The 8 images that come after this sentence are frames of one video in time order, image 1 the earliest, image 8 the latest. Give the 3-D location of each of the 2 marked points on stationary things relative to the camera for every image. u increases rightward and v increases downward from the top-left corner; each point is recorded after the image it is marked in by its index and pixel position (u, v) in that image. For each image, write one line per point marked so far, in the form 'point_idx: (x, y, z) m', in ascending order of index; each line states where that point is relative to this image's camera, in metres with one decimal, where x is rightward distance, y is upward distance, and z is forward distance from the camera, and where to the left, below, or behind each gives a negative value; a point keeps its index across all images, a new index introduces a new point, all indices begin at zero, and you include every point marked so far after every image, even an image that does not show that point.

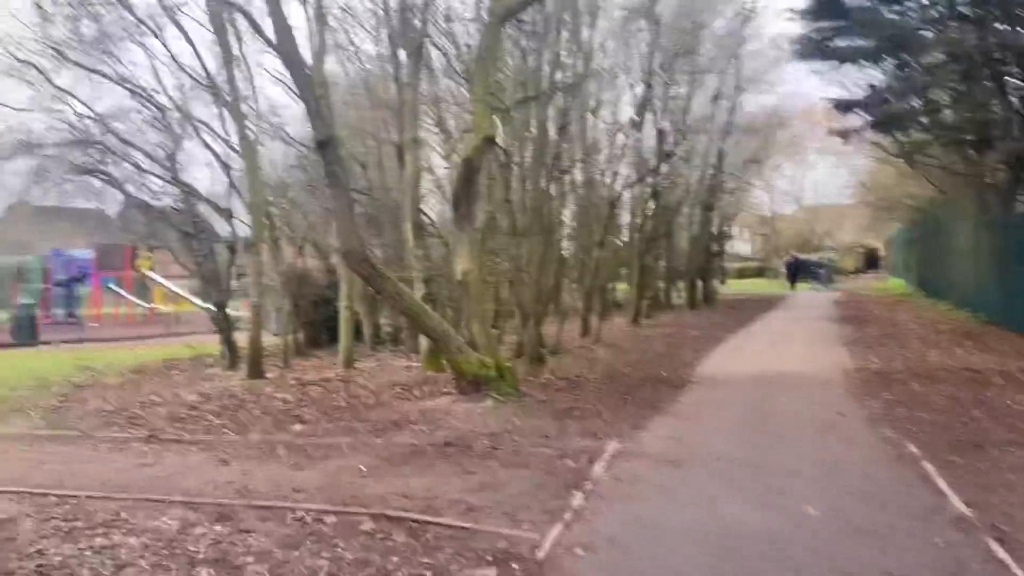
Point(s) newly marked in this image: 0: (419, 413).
0: (-0.9, -1.2, +8.0) m
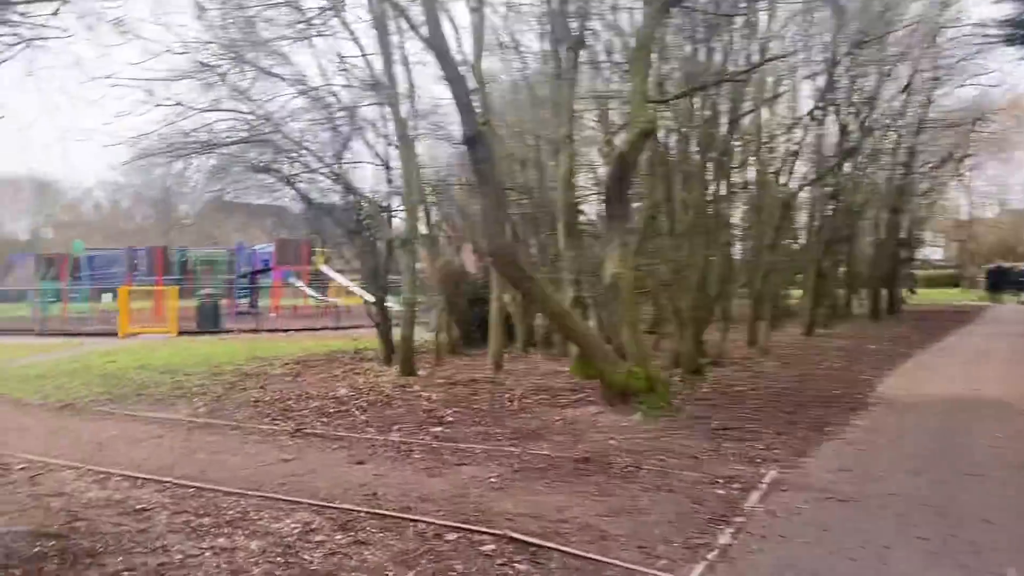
0: (+0.4, -1.2, +7.7) m
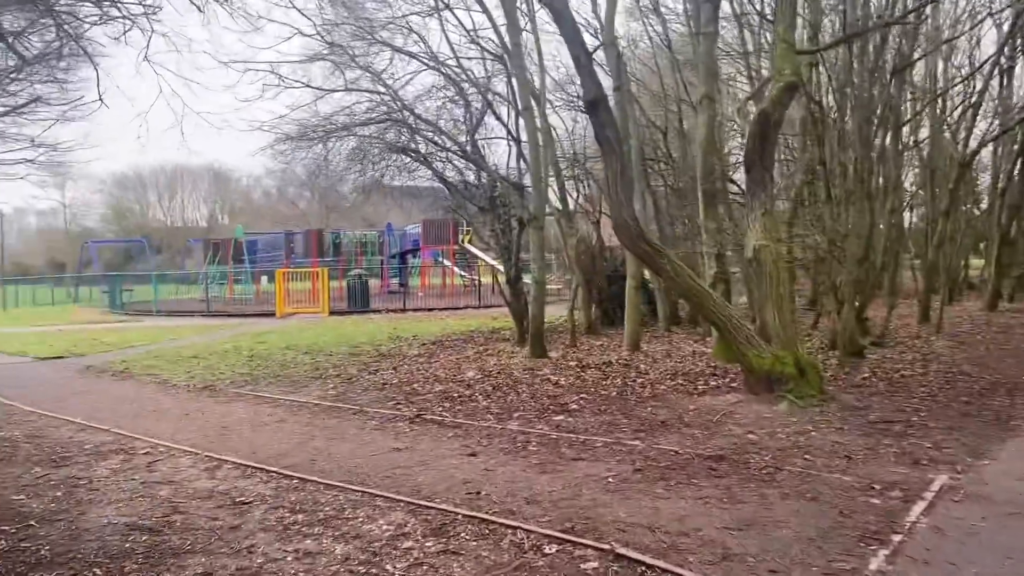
0: (+1.5, -1.0, +7.0) m
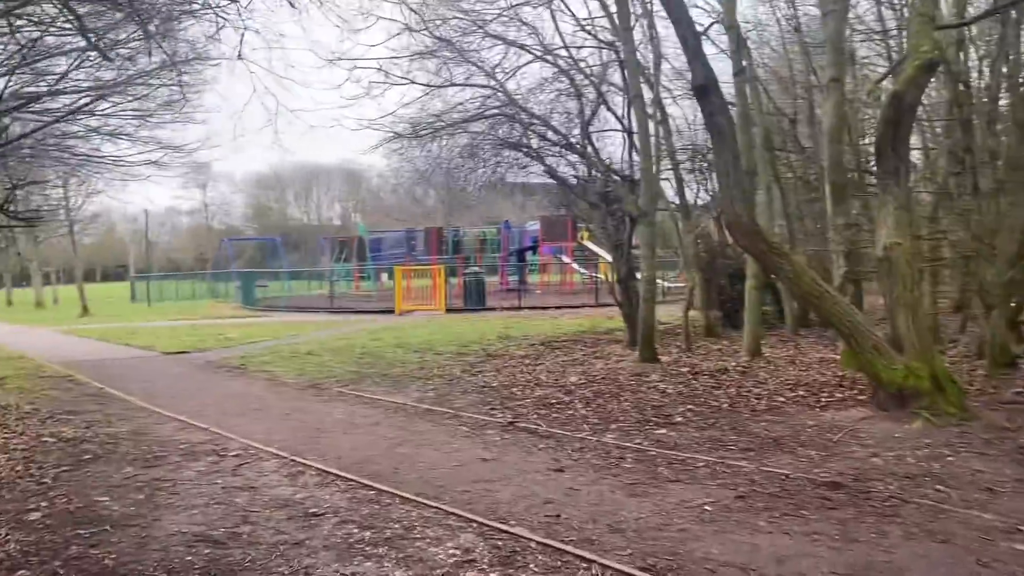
0: (+2.2, -1.0, +6.3) m
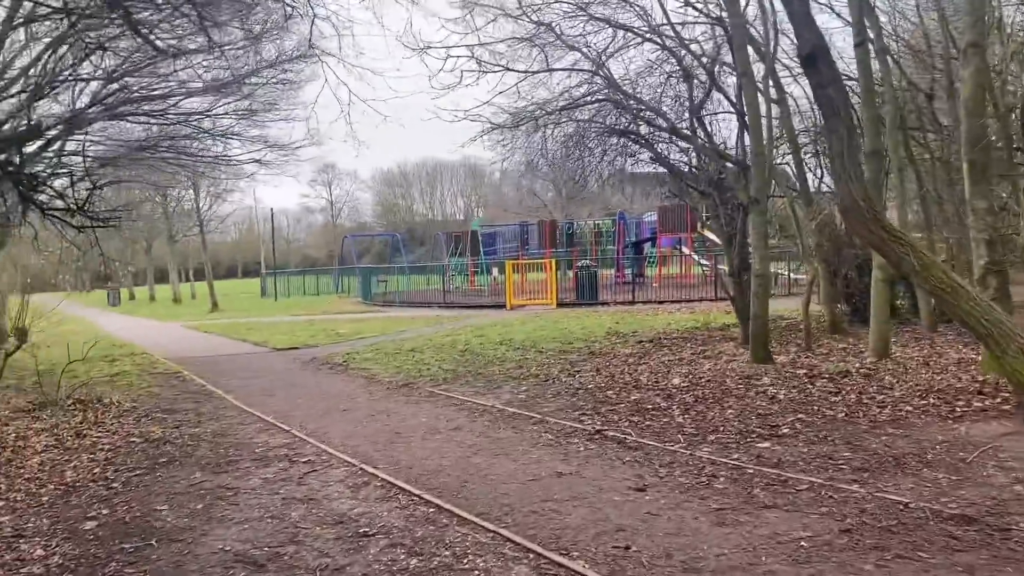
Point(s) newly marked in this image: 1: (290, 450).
0: (+2.7, -1.0, +5.5) m
1: (-1.7, -1.2, +6.5) m
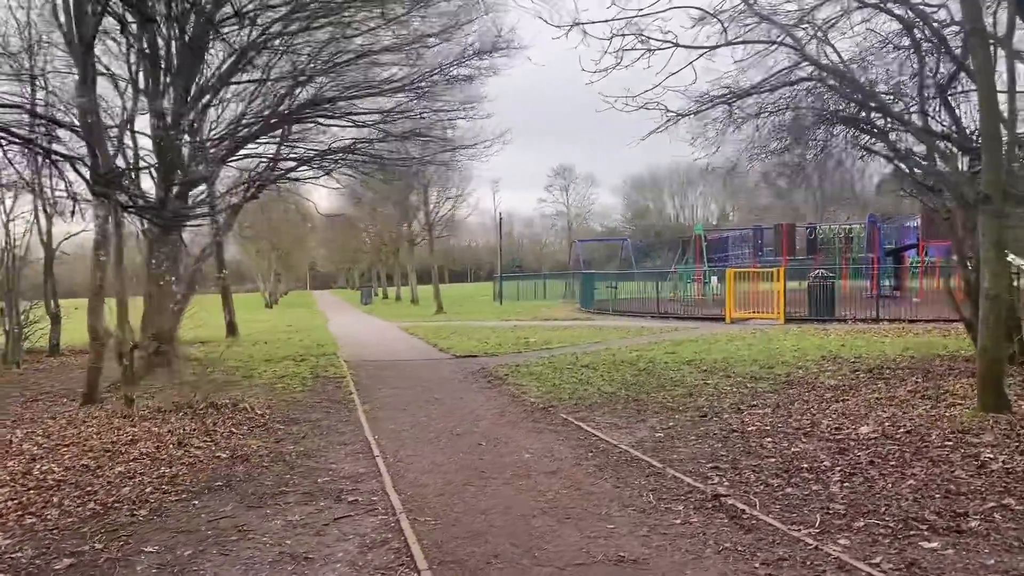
0: (+2.9, -1.2, +3.4) m
1: (-1.1, -1.3, +5.7) m
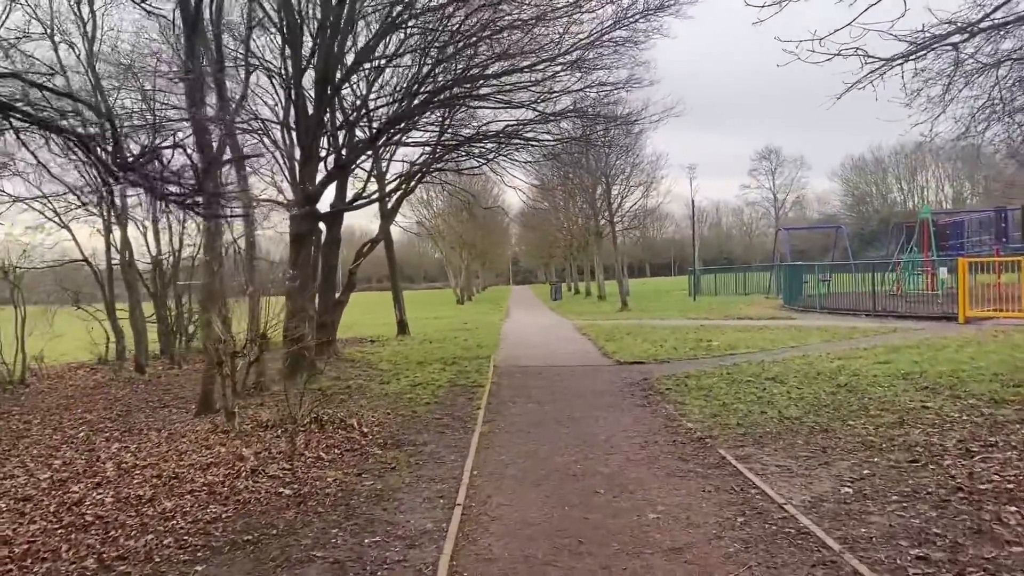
0: (+2.7, -1.2, +1.2) m
1: (-0.5, -1.3, +4.3) m
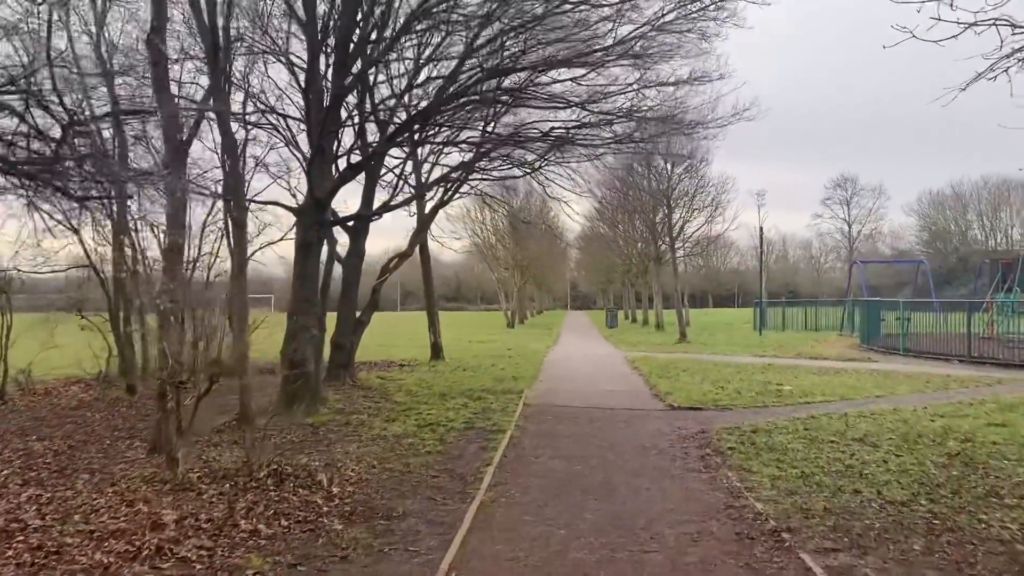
0: (+2.3, -1.3, -0.7) m
1: (-0.7, -1.4, +2.6) m
